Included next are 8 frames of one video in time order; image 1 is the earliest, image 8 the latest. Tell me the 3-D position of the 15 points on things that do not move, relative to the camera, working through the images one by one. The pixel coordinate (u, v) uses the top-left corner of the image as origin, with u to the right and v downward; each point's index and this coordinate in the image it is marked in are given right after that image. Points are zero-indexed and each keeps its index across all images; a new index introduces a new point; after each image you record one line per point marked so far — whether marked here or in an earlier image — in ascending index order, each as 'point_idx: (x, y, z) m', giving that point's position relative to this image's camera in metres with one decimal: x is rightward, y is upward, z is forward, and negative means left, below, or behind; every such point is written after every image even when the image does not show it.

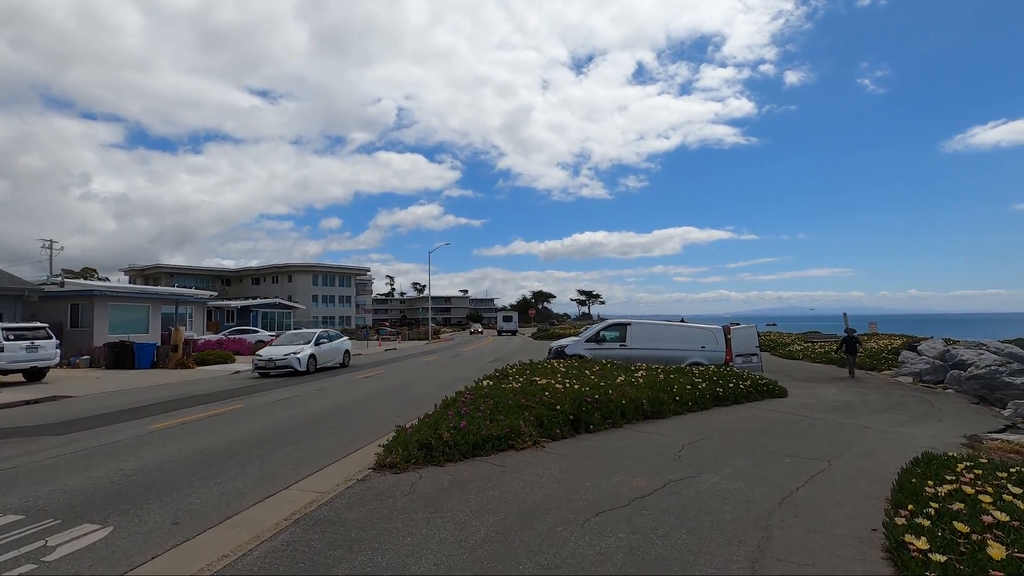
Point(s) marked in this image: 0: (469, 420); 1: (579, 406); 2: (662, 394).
0: (-0.6, -1.7, +7.4) m
1: (+1.0, -1.8, +9.1) m
2: (+2.8, -2.0, +11.2) m
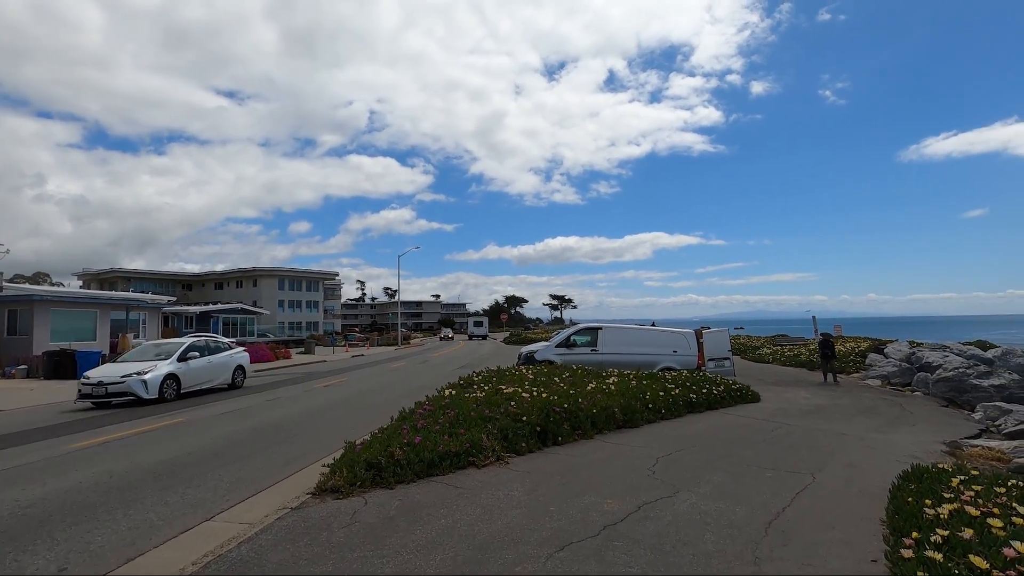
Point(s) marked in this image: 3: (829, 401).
0: (-1.0, -1.7, +6.8) m
1: (+0.5, -1.8, +8.5) m
2: (+2.2, -2.0, +10.7) m
3: (+7.8, -2.8, +14.8) m
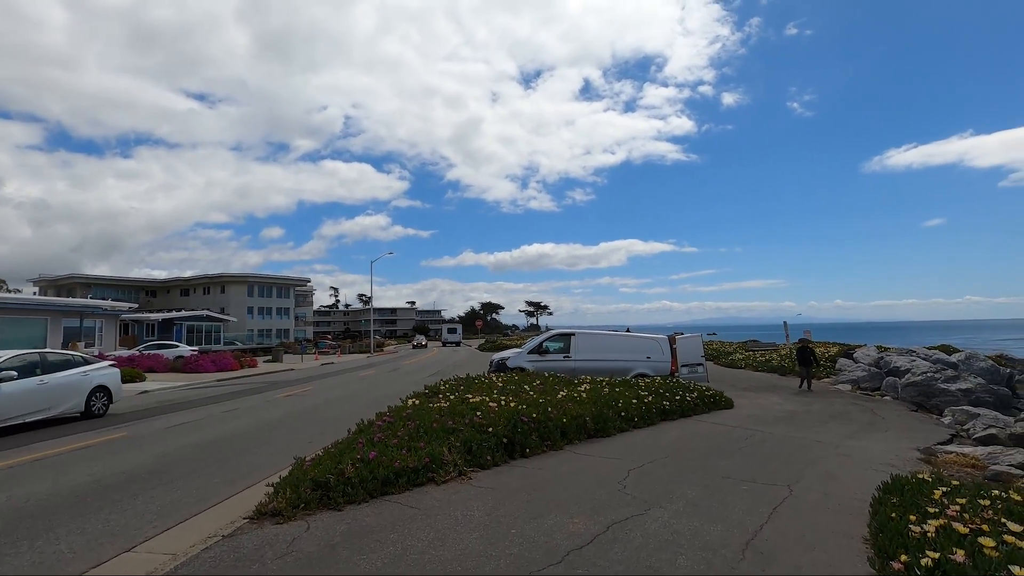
0: (-1.4, -1.7, +6.3) m
1: (0.0, -1.9, +8.1) m
2: (+1.6, -2.1, +10.3) m
3: (+7.1, -2.9, +14.7) m
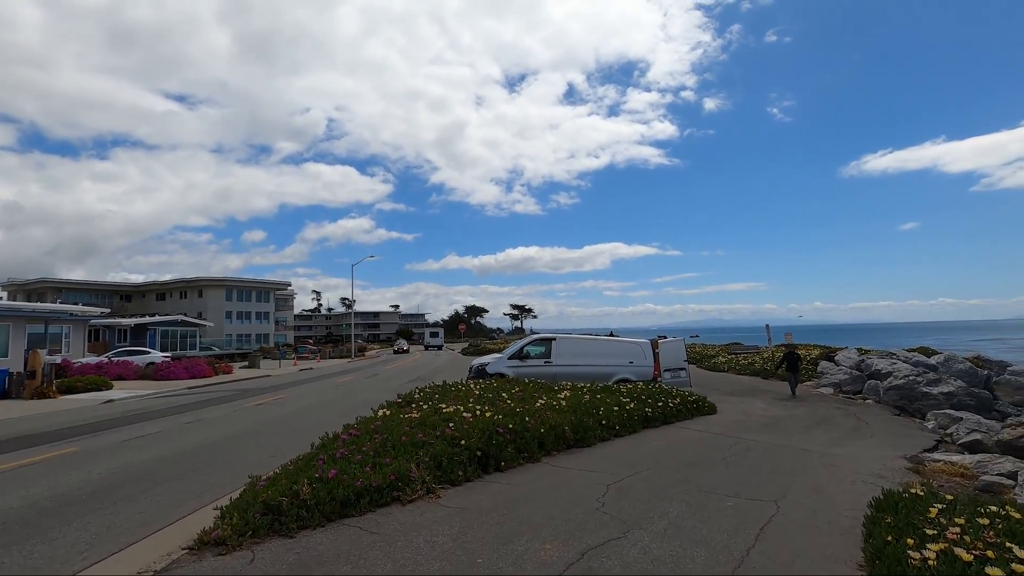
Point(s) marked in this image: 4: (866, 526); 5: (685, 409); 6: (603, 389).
0: (-1.7, -1.8, +5.9) m
1: (-0.3, -2.0, +7.7) m
2: (+1.2, -2.2, +10.0) m
3: (+6.6, -3.0, +14.5) m
4: (+2.6, -1.8, +4.5) m
5: (+3.8, -2.7, +13.2) m
6: (+2.0, -2.2, +12.9) m
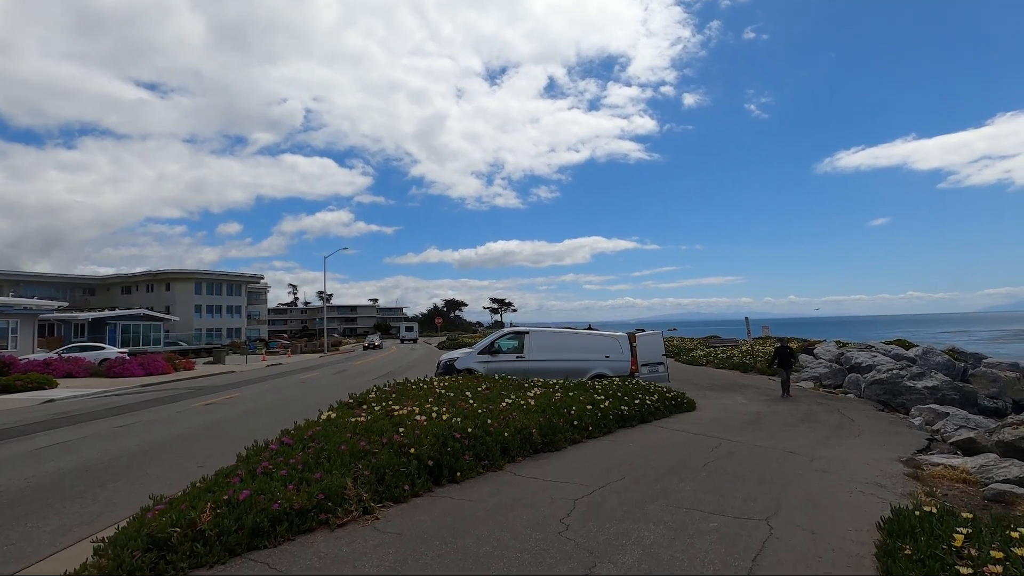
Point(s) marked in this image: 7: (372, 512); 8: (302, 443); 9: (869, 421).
0: (-2.1, -1.7, +5.0) m
1: (-0.8, -1.8, +6.9) m
2: (+0.7, -2.0, +9.2) m
3: (+5.9, -2.8, +13.9) m
4: (+2.3, -1.7, +3.7) m
5: (+3.1, -2.5, +12.5) m
6: (+1.3, -2.0, +12.1) m
7: (-1.2, -2.0, +5.3) m
8: (-2.2, -1.6, +6.4) m
9: (+7.0, -2.6, +11.7) m
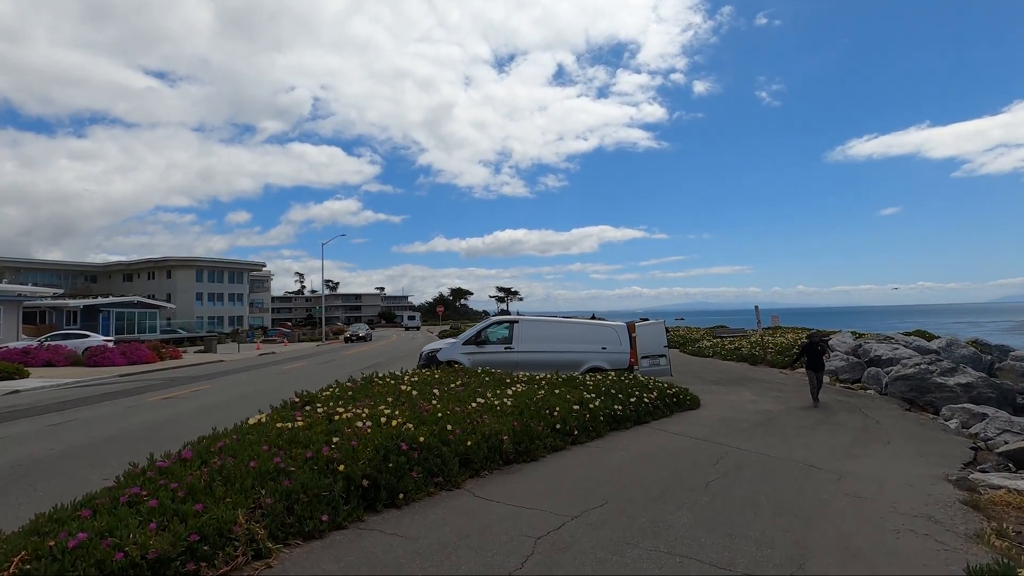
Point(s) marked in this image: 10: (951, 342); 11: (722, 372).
0: (-2.5, -1.5, +3.7) m
1: (-1.2, -1.6, +5.6) m
2: (+0.3, -1.8, +7.8) m
3: (+5.5, -2.5, +12.5) m
4: (+1.8, -1.5, +2.4) m
5: (+2.8, -2.2, +11.1) m
6: (+1.0, -1.7, +10.8) m
7: (-1.7, -1.8, +4.0) m
8: (-2.6, -1.4, +5.1) m
9: (+6.6, -2.3, +10.3) m
10: (+14.4, -1.8, +19.7) m
11: (+6.8, -2.7, +19.3) m
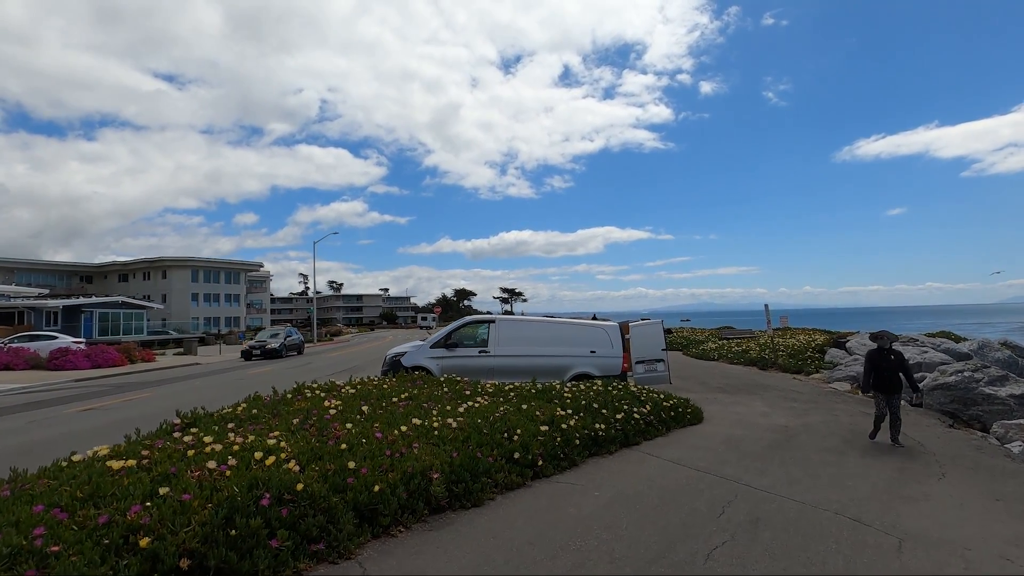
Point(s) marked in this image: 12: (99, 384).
0: (-3.2, -1.4, +1.9) m
1: (-1.8, -1.5, +3.7) m
2: (-0.3, -1.6, +6.0) m
3: (+5.0, -2.4, +10.6) m
4: (+1.2, -1.4, +0.5) m
5: (+2.3, -2.1, +9.3) m
6: (+0.4, -1.6, +9.0) m
7: (-2.3, -1.7, +2.2) m
8: (-3.3, -1.3, +3.3) m
9: (+6.1, -2.2, +8.4) m
10: (+14.0, -1.7, +17.7) m
11: (+6.3, -2.6, +17.4) m
12: (-12.7, -2.9, +18.5) m
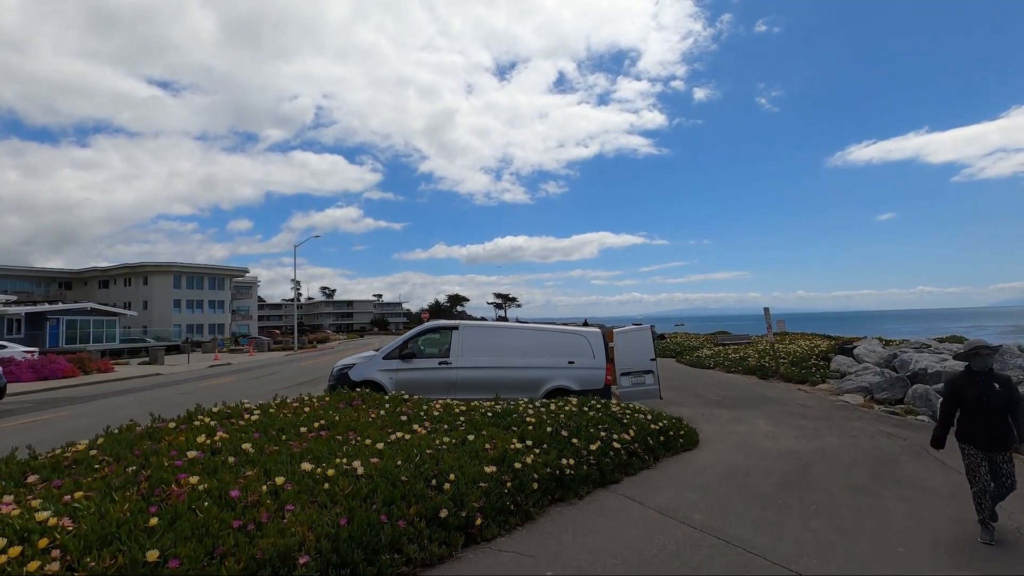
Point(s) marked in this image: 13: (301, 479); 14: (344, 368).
0: (-3.7, -1.3, +0.1) m
1: (-2.4, -1.4, +2.0) m
2: (-0.9, -1.6, +4.3) m
3: (+4.4, -2.4, +8.9) m
4: (+0.7, -1.3, -1.2) m
5: (+1.7, -2.0, +7.6) m
6: (-0.2, -1.6, +7.2) m
7: (-2.8, -1.6, +0.5) m
8: (-3.8, -1.3, +1.5) m
9: (+5.5, -2.2, +6.7) m
10: (+13.3, -1.7, +16.1) m
11: (+5.6, -2.7, +15.7) m
12: (-13.4, -3.1, +16.6) m
13: (-1.6, -1.4, +4.5) m
14: (-3.1, -1.5, +11.1) m
